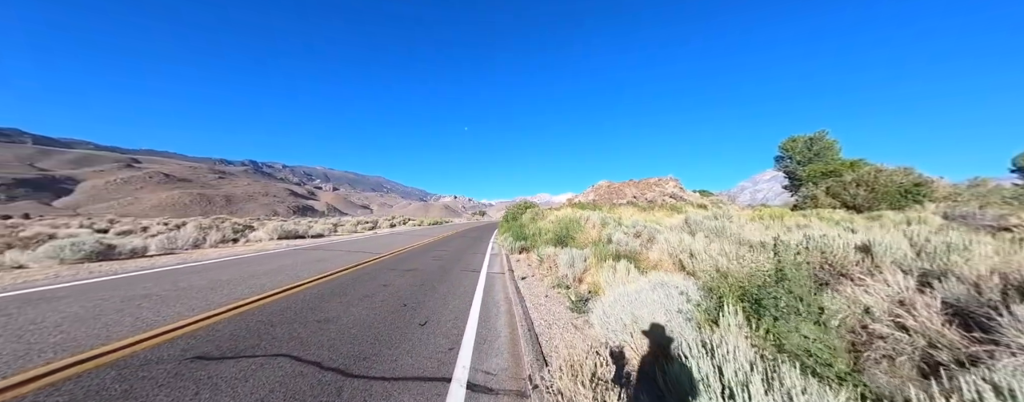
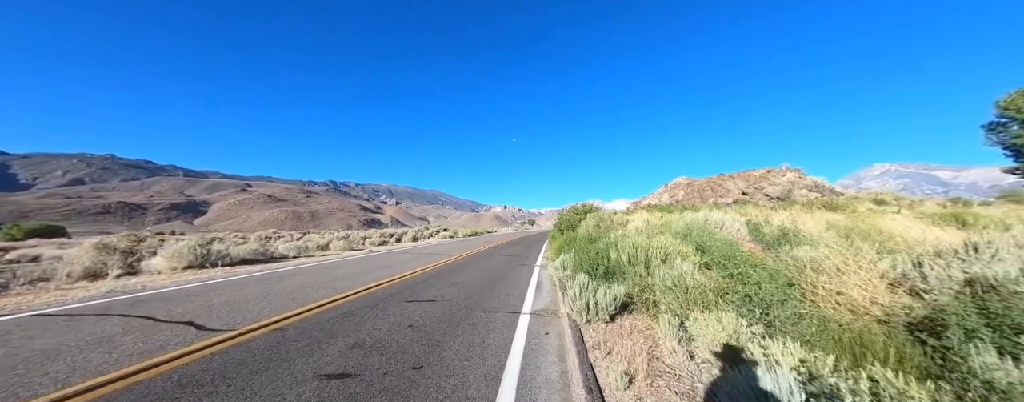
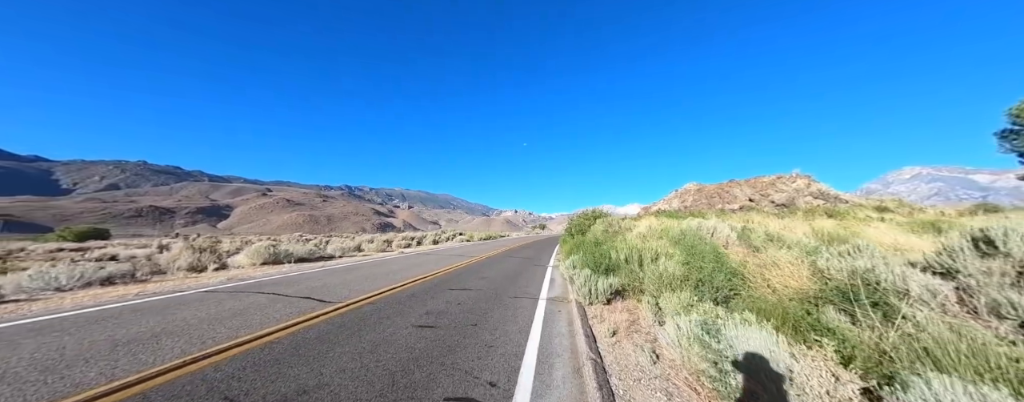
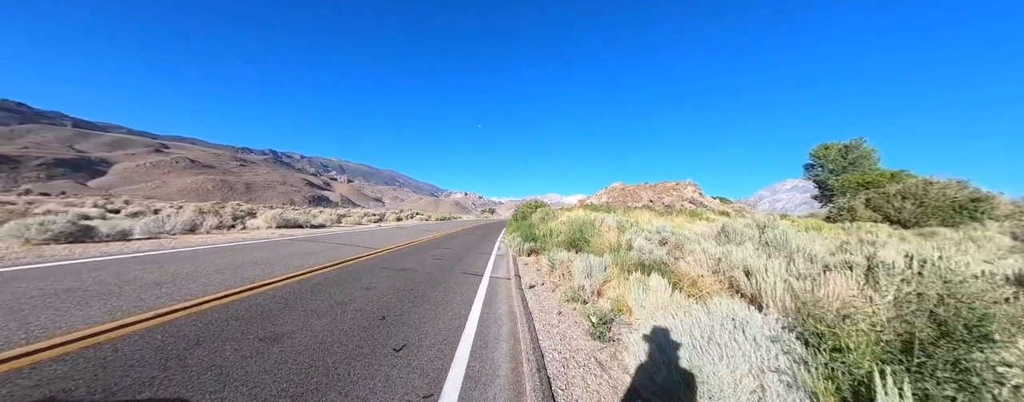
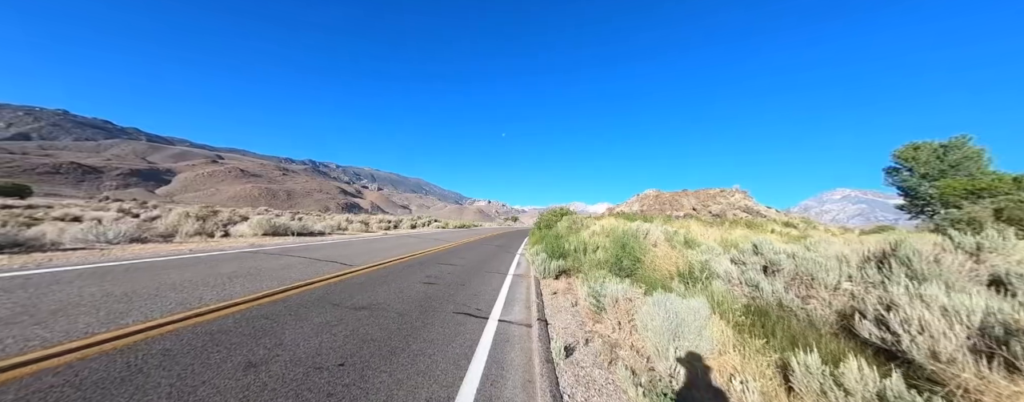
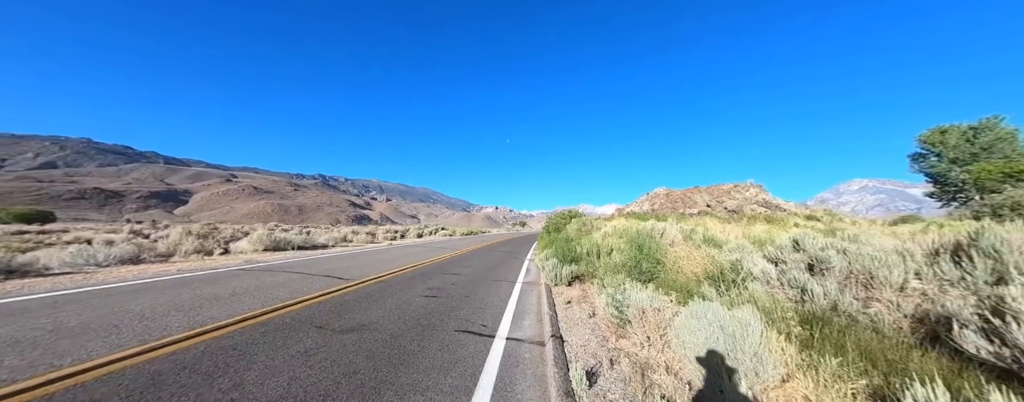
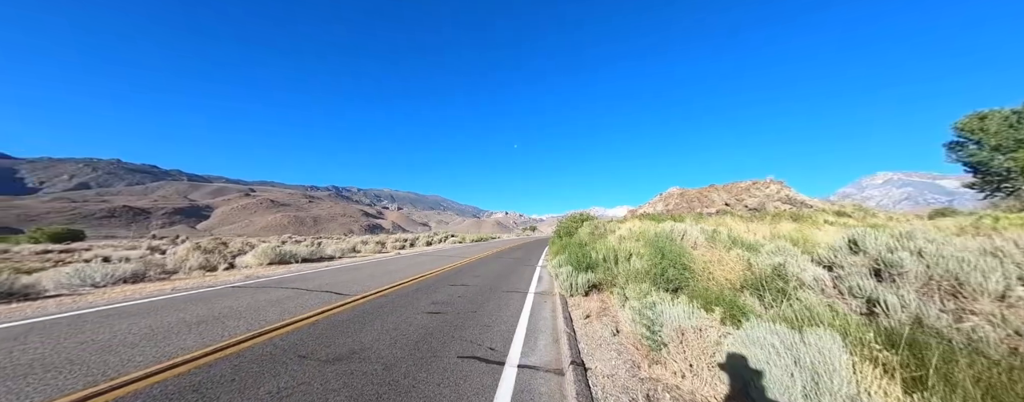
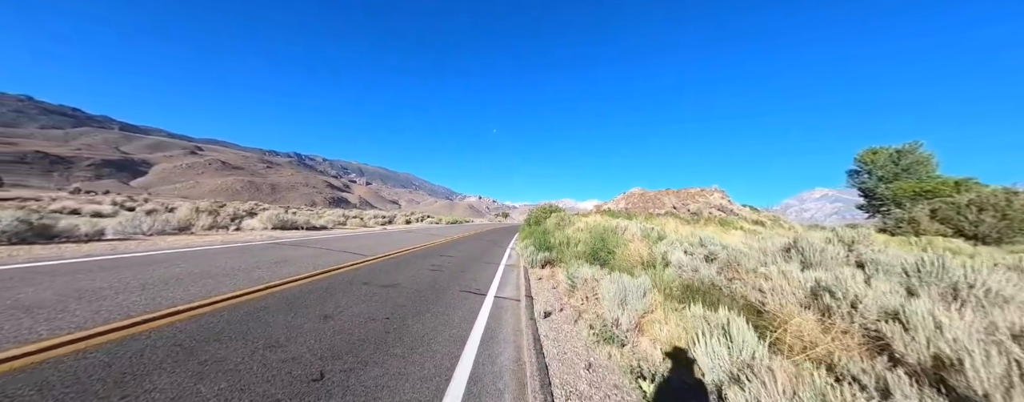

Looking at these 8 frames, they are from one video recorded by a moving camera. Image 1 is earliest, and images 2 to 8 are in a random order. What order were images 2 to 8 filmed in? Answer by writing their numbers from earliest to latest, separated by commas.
4, 8, 5, 6, 7, 3, 2
